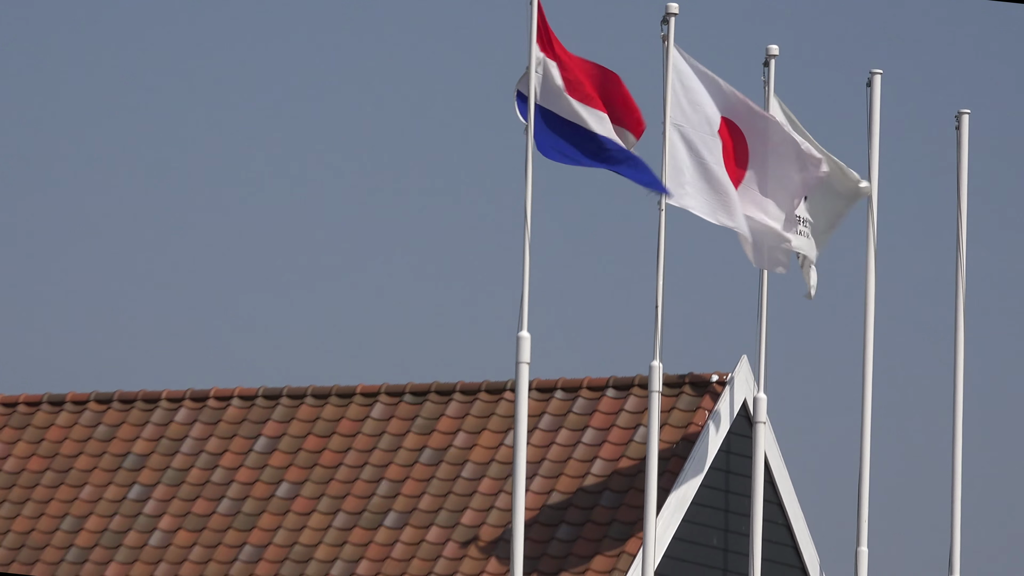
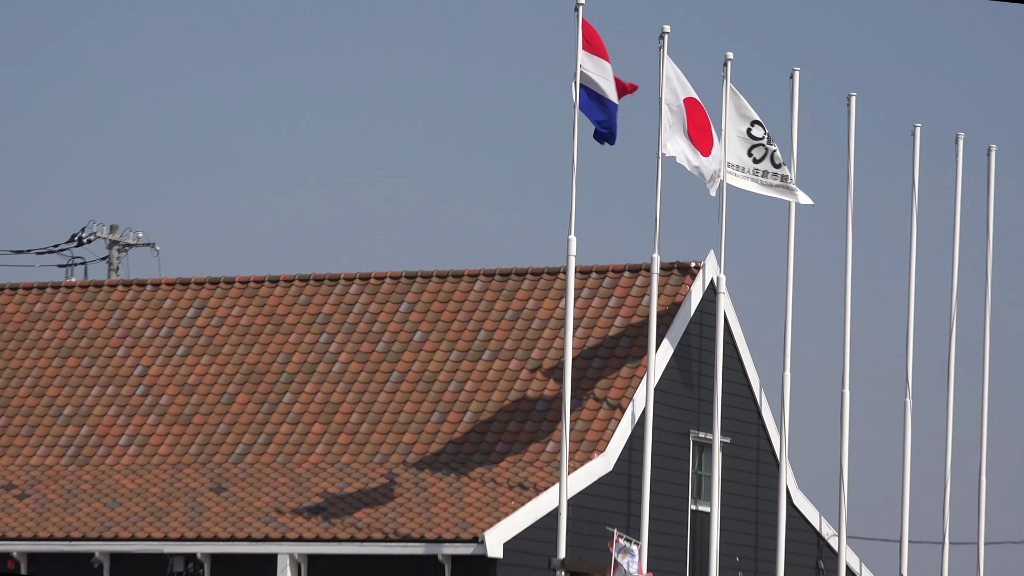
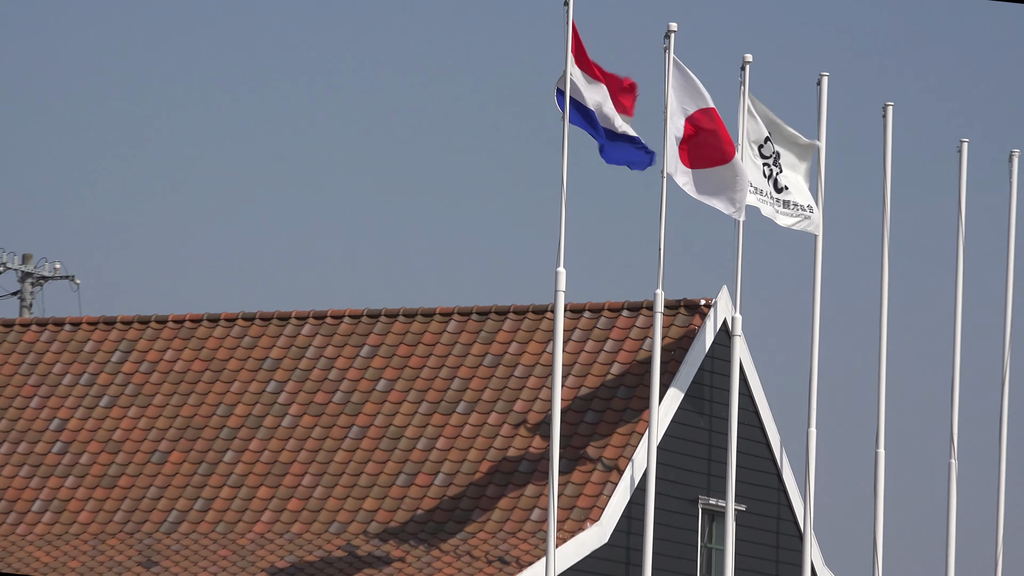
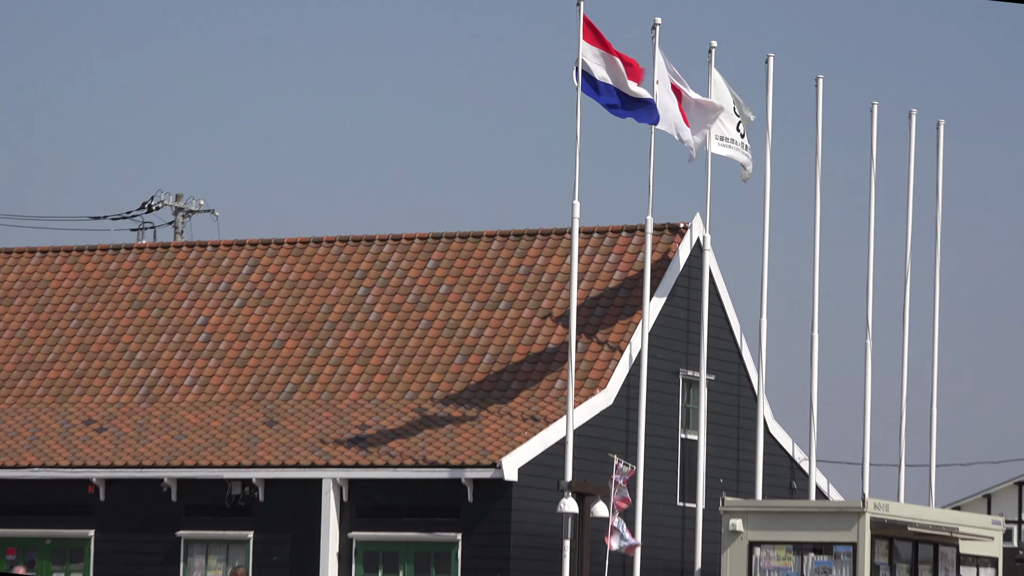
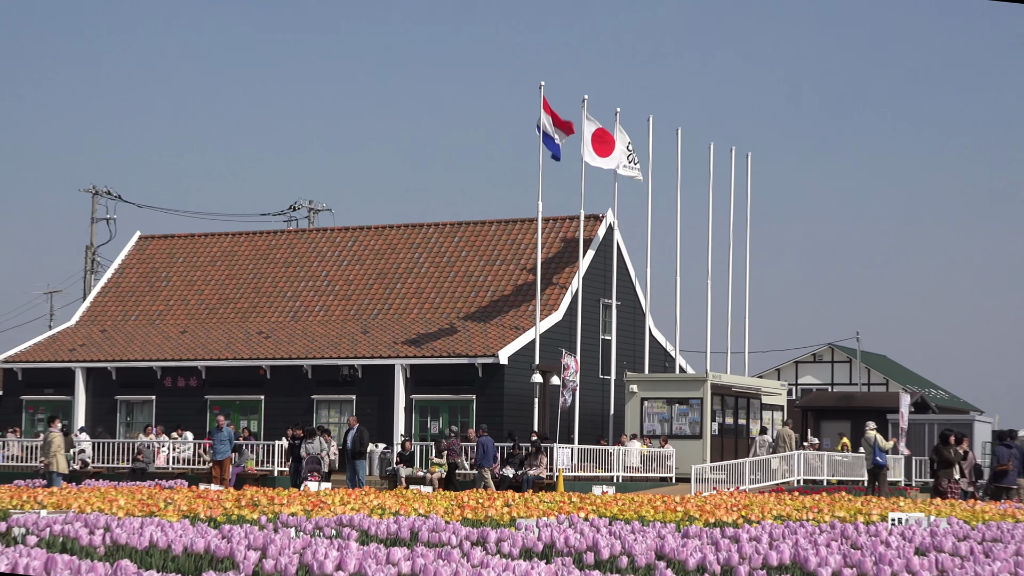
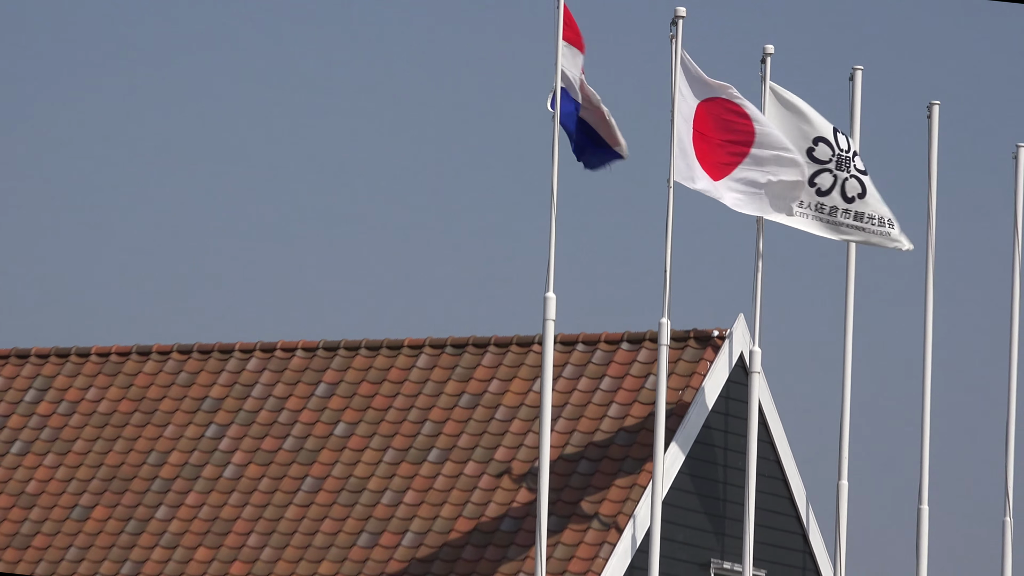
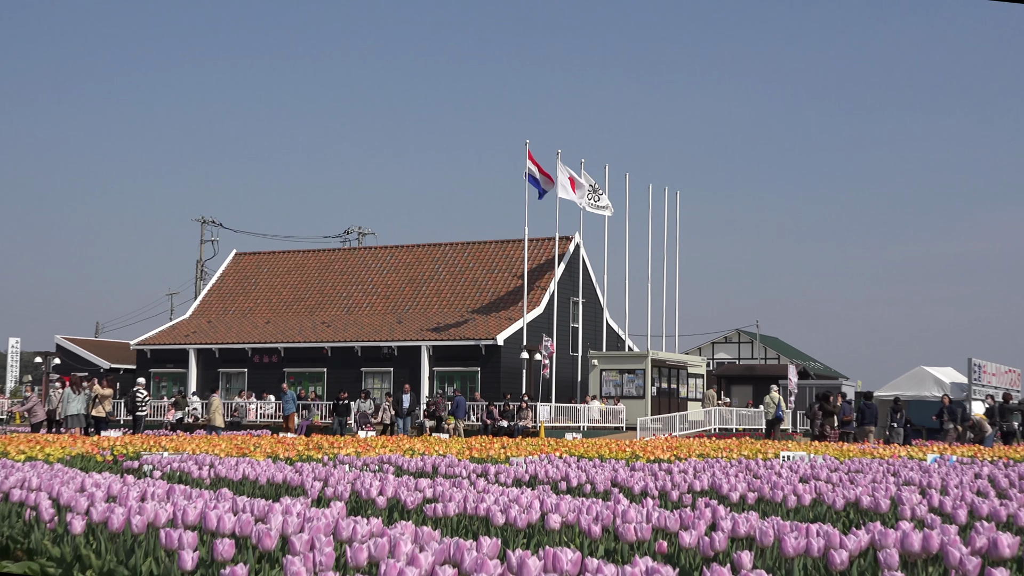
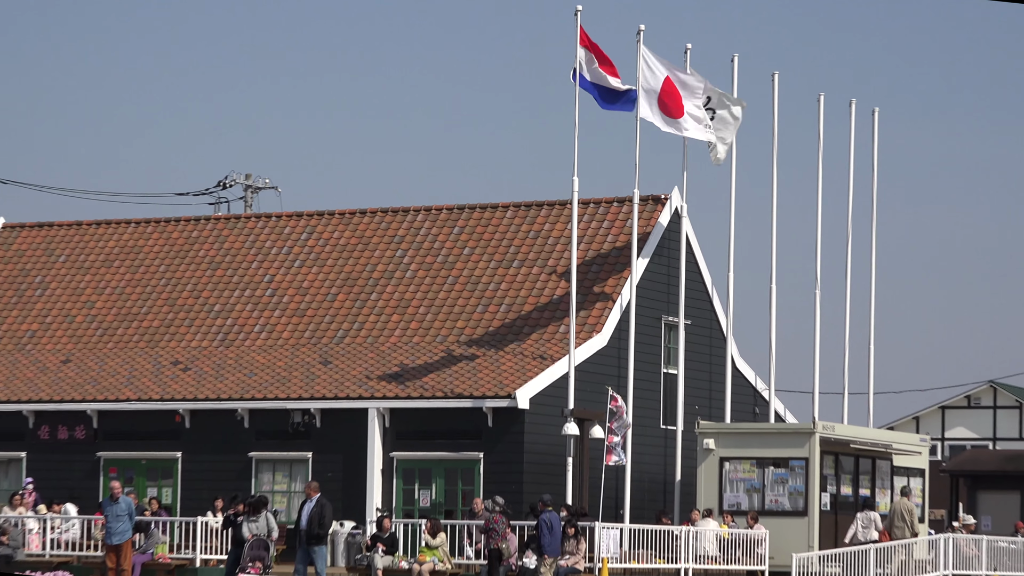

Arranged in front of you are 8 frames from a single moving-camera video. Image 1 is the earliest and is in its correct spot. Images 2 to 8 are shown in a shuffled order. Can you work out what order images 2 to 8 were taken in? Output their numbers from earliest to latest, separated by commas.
6, 3, 2, 4, 8, 5, 7
